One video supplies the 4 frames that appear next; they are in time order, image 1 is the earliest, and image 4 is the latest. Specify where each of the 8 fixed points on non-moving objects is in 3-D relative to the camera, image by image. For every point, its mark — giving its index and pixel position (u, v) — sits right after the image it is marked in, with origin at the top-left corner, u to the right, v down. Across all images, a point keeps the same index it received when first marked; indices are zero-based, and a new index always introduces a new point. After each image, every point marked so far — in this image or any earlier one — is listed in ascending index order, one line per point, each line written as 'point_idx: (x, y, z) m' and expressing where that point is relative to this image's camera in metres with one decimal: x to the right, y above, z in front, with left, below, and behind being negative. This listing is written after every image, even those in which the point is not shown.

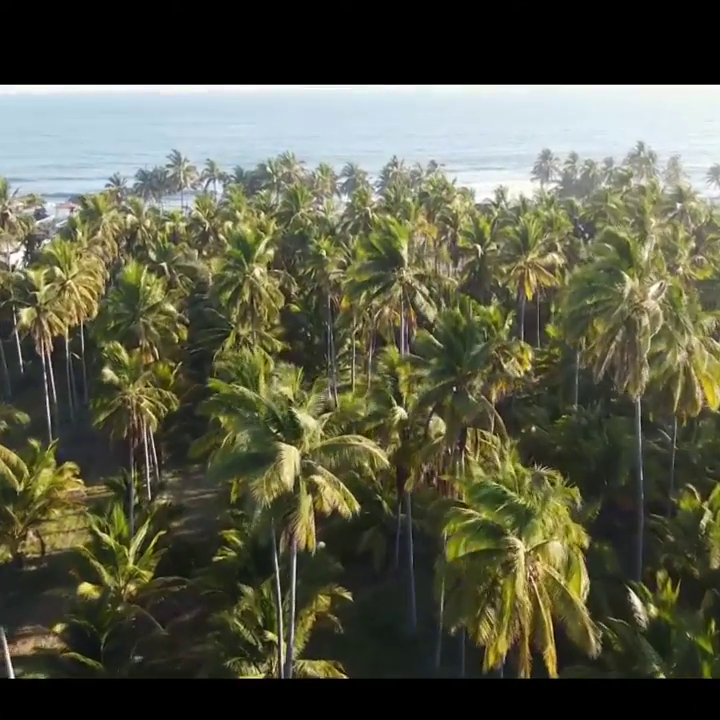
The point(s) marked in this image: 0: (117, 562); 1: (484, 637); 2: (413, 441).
0: (-6.7, -5.6, +18.6) m
1: (+2.0, -4.4, +10.8) m
2: (+1.3, -2.1, +16.8) m
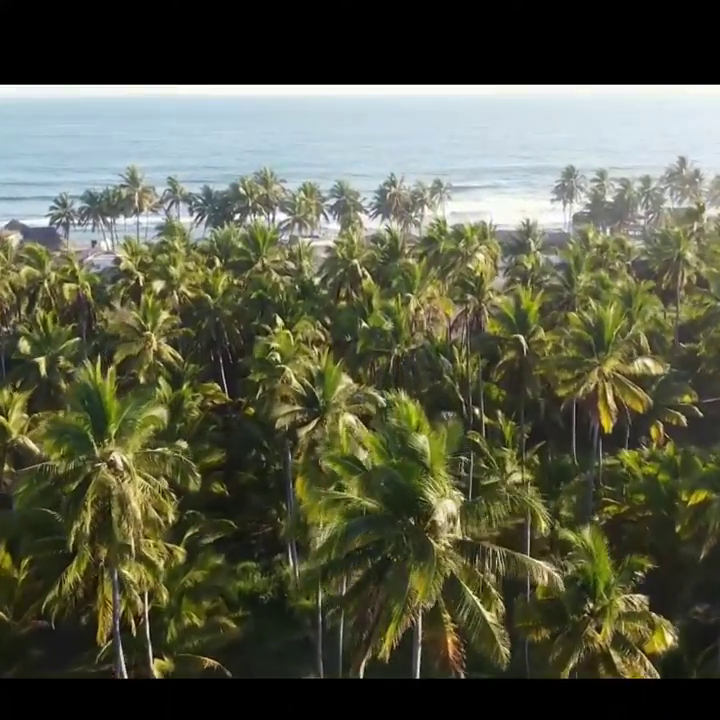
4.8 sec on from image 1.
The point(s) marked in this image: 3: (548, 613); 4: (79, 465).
0: (-7.4, -10.5, +6.5) m
1: (+1.3, -9.3, -1.3) m
2: (+0.6, -6.9, +4.7) m
3: (+3.2, -4.4, +11.8) m
4: (-5.2, -1.9, +12.3) m
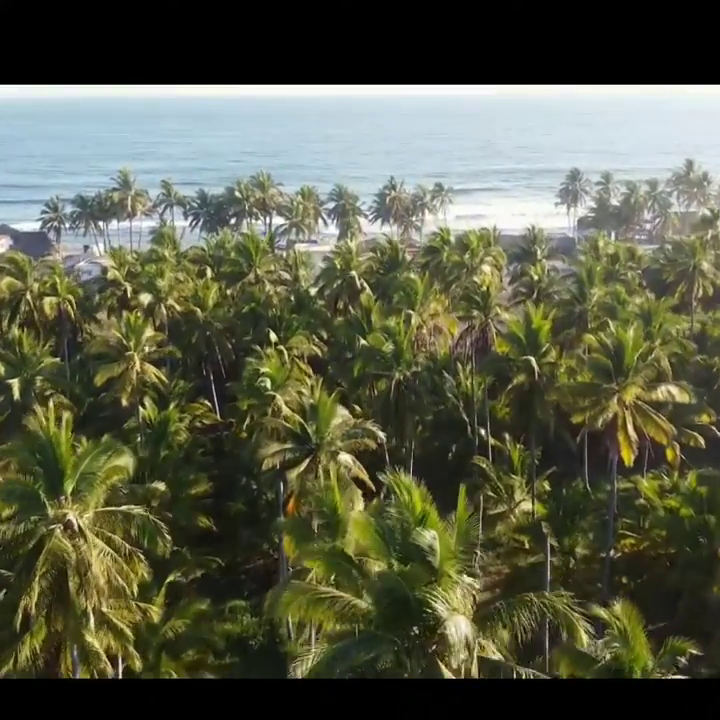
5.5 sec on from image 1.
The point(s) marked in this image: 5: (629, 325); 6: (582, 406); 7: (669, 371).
0: (-7.5, -11.2, +4.8) m
1: (+1.2, -10.0, -3.0) m
2: (+0.6, -7.6, +3.0) m
3: (+3.2, -5.1, +10.2) m
4: (-5.2, -2.6, +10.7) m
5: (+7.9, +1.0, +19.7) m
6: (+6.2, -1.3, +18.8) m
7: (+9.0, -0.3, +19.6) m
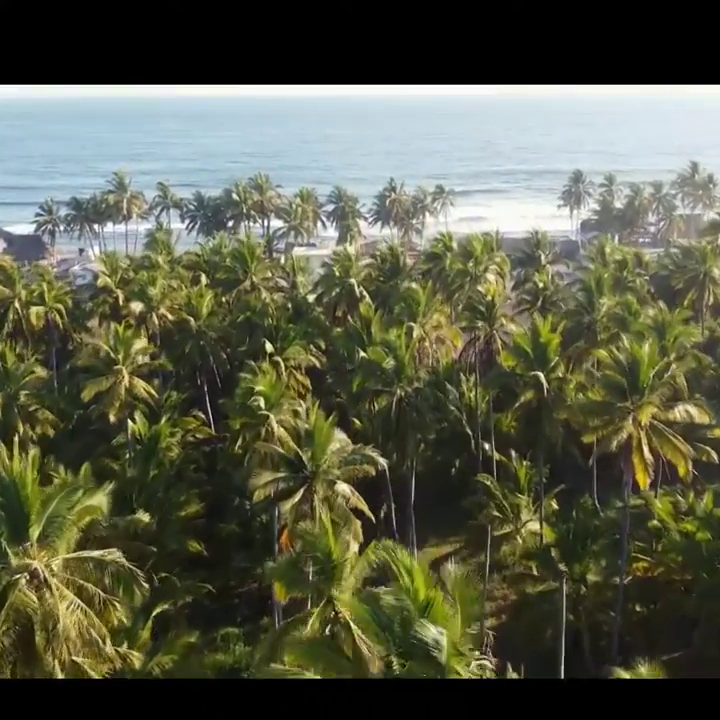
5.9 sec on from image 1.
0: (-7.5, -11.6, +3.8) m
1: (+1.2, -10.4, -4.0) m
2: (+0.5, -8.1, +2.0) m
3: (+3.1, -5.6, +9.1) m
4: (-5.3, -3.1, +9.6) m
5: (+7.8, +0.6, +18.6) m
6: (+6.2, -1.8, +17.8) m
7: (+8.9, -0.8, +18.6) m
